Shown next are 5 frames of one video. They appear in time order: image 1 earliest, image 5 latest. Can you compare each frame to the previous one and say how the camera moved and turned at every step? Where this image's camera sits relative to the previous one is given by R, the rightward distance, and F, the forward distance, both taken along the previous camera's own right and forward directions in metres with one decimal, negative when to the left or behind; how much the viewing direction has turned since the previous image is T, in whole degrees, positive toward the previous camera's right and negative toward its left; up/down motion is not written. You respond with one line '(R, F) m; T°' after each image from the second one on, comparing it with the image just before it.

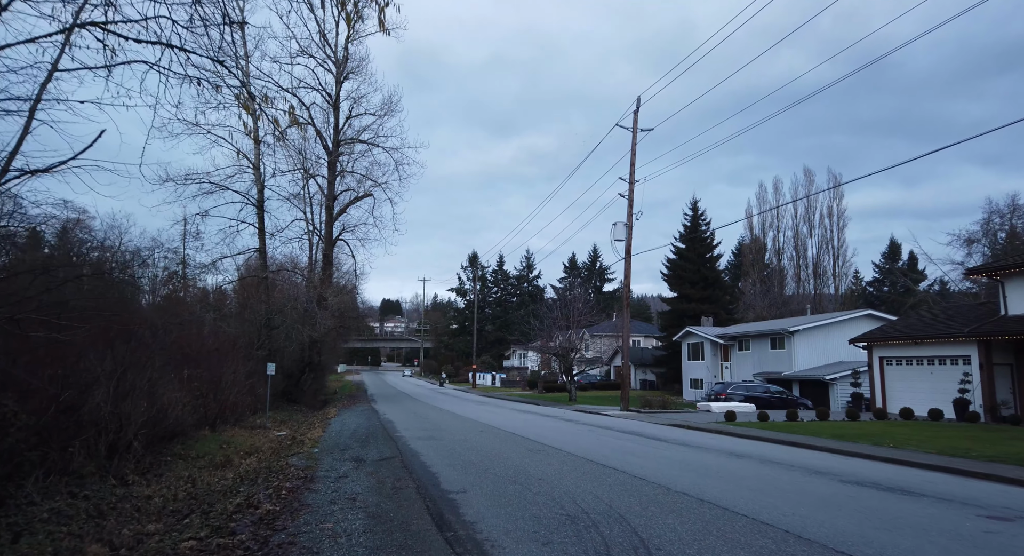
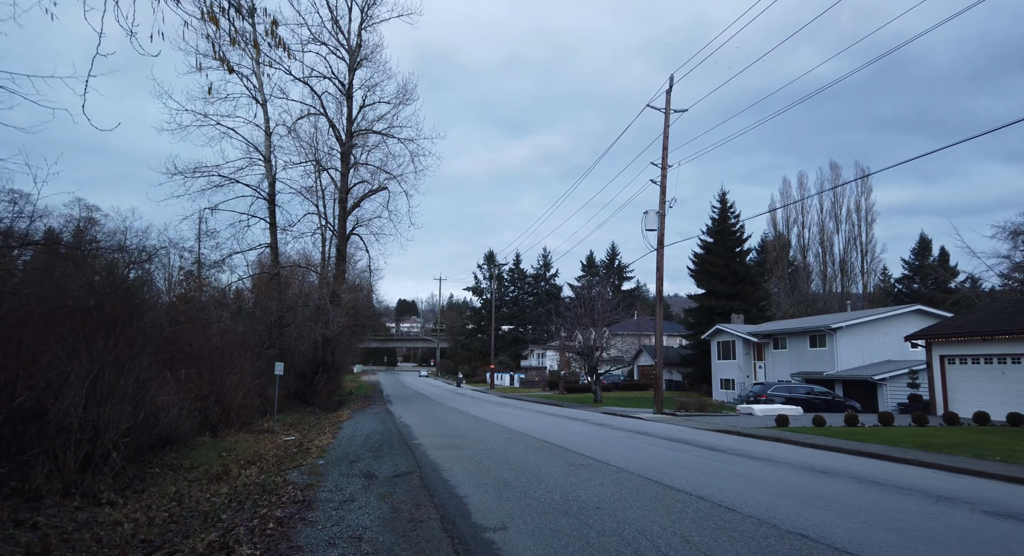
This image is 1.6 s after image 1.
(-0.3, +2.0) m; -1°
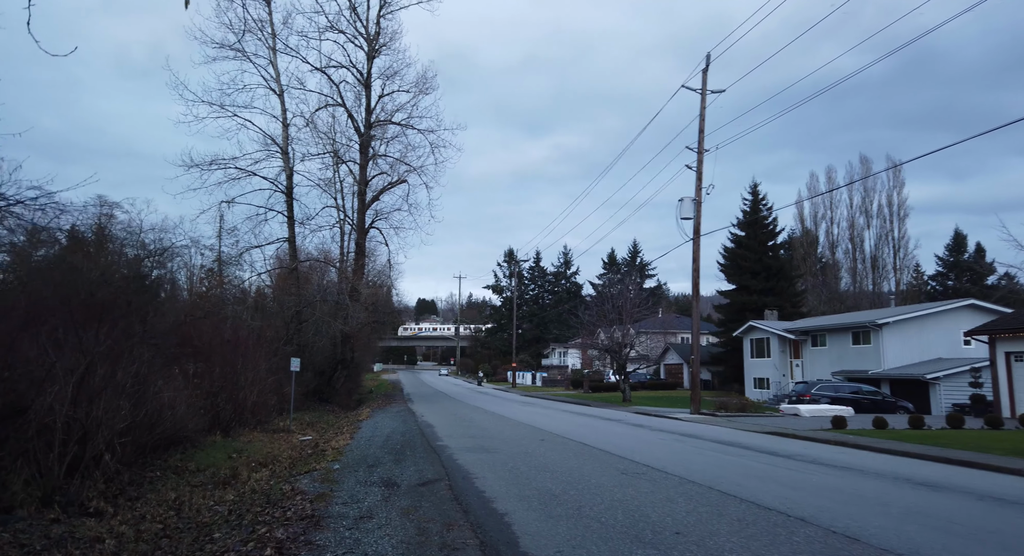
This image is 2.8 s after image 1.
(-0.3, +1.5) m; -2°
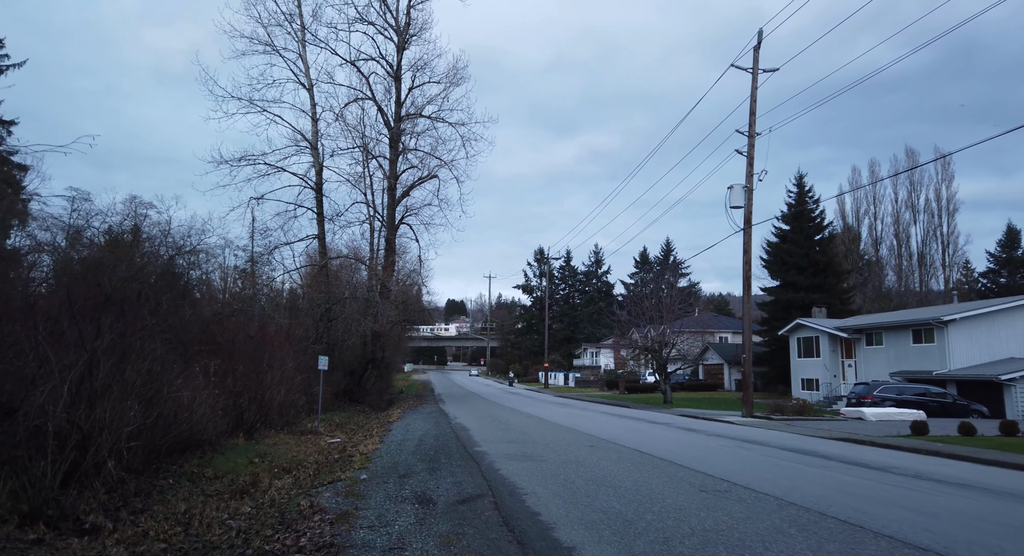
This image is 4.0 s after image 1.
(-0.3, +1.4) m; -2°
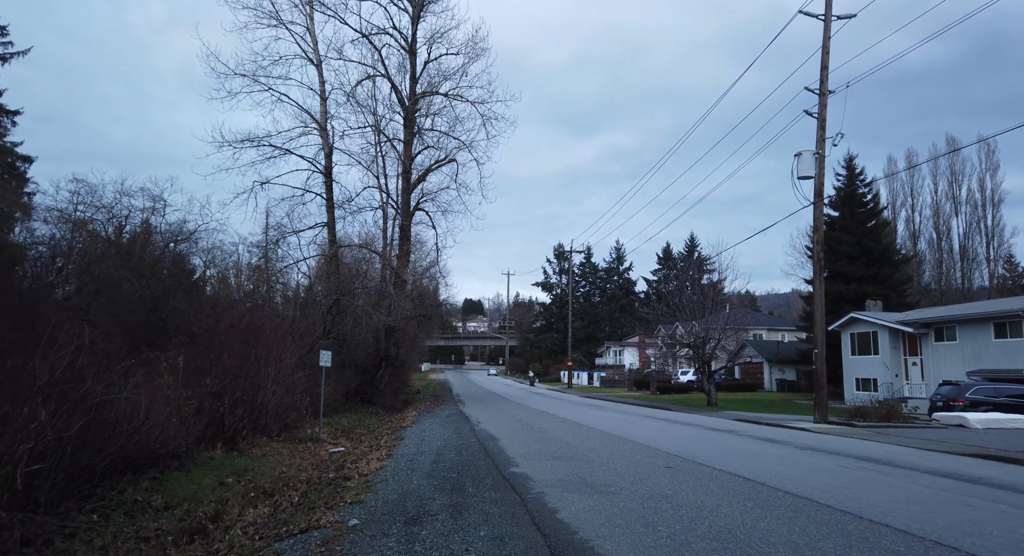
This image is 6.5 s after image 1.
(-0.4, +3.3) m; -1°
